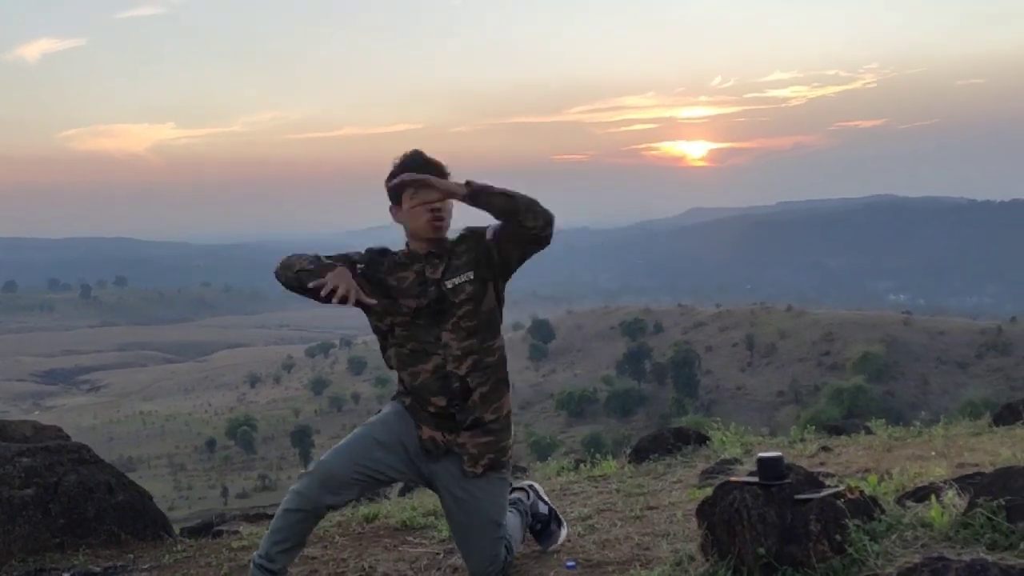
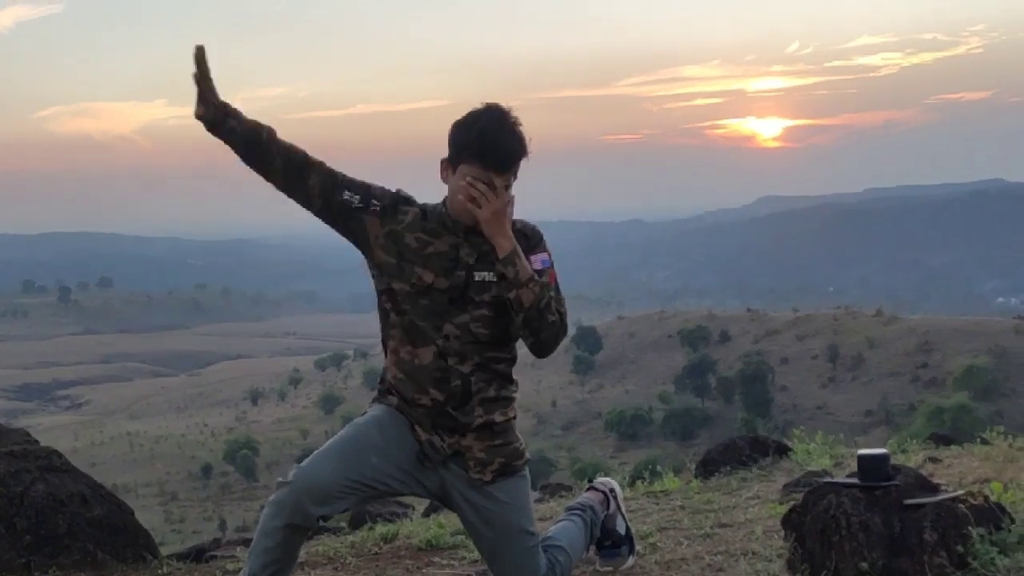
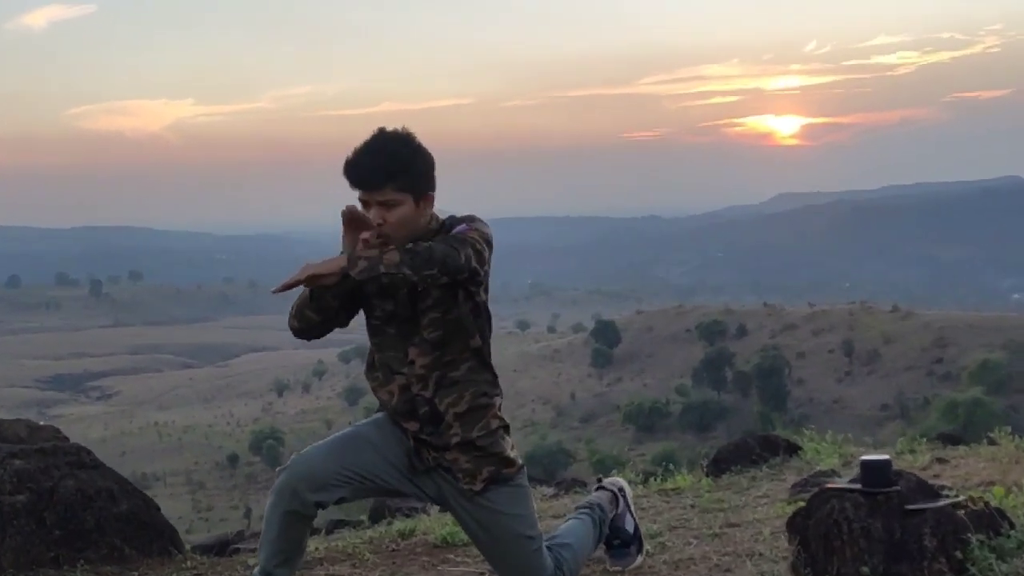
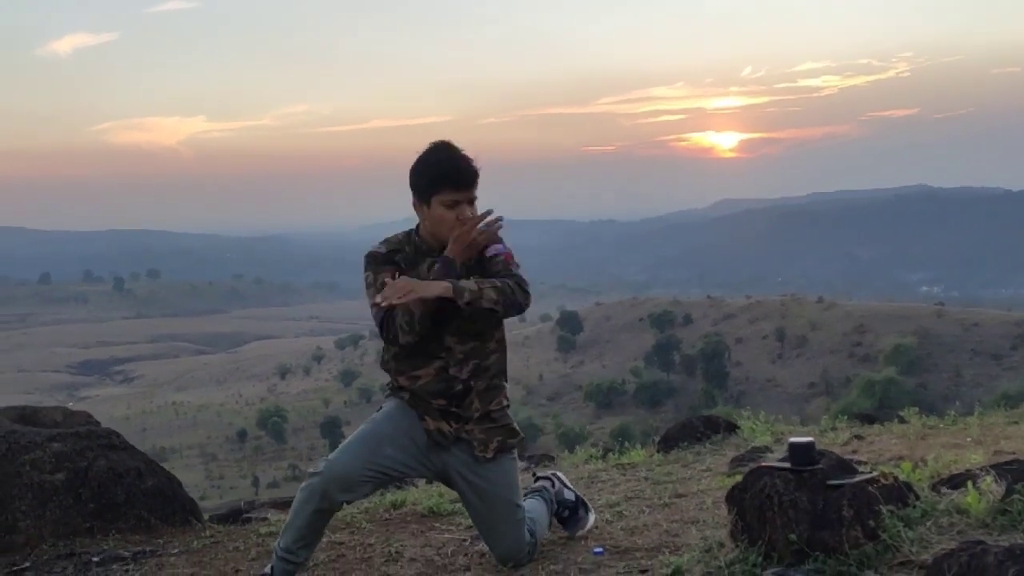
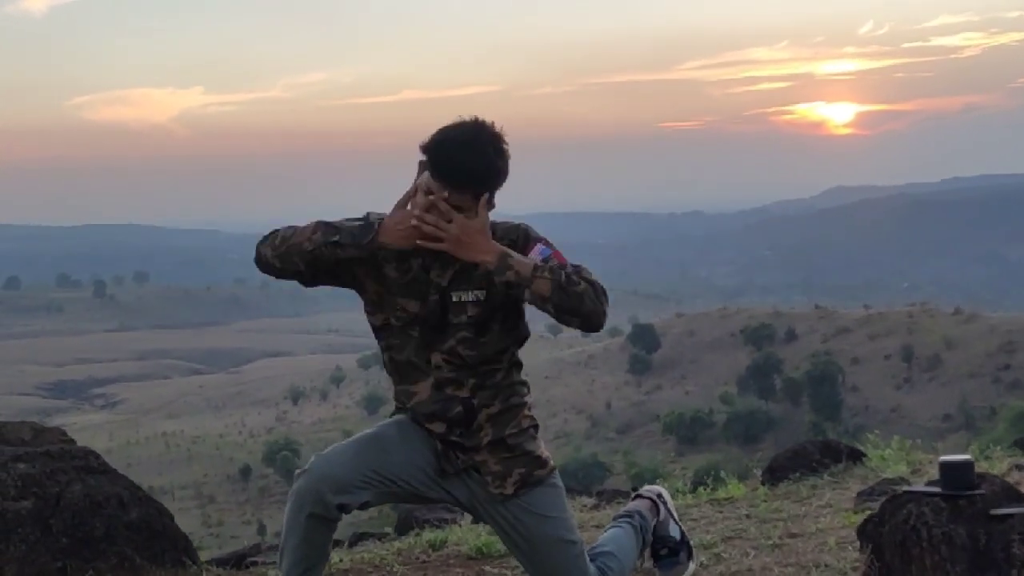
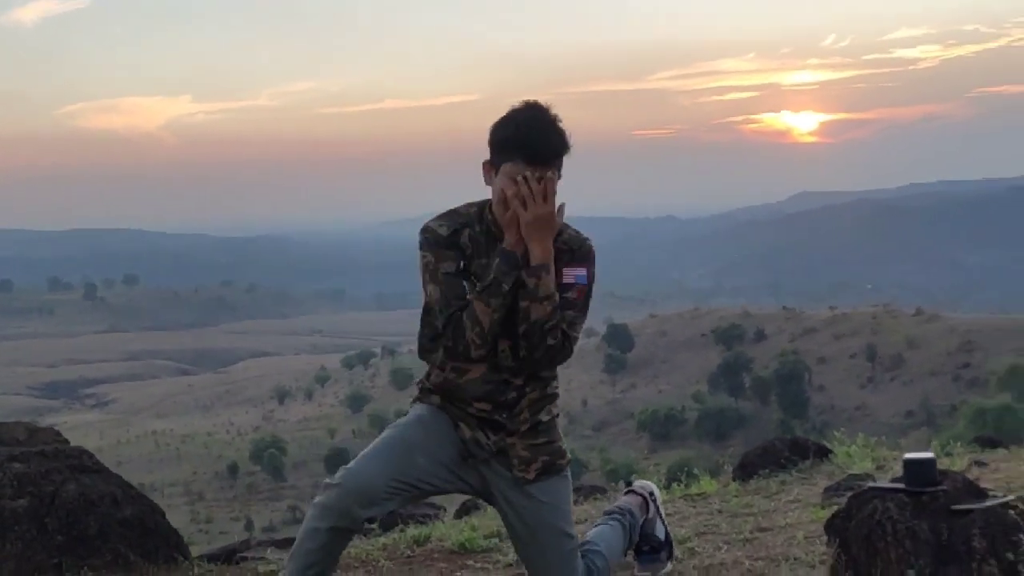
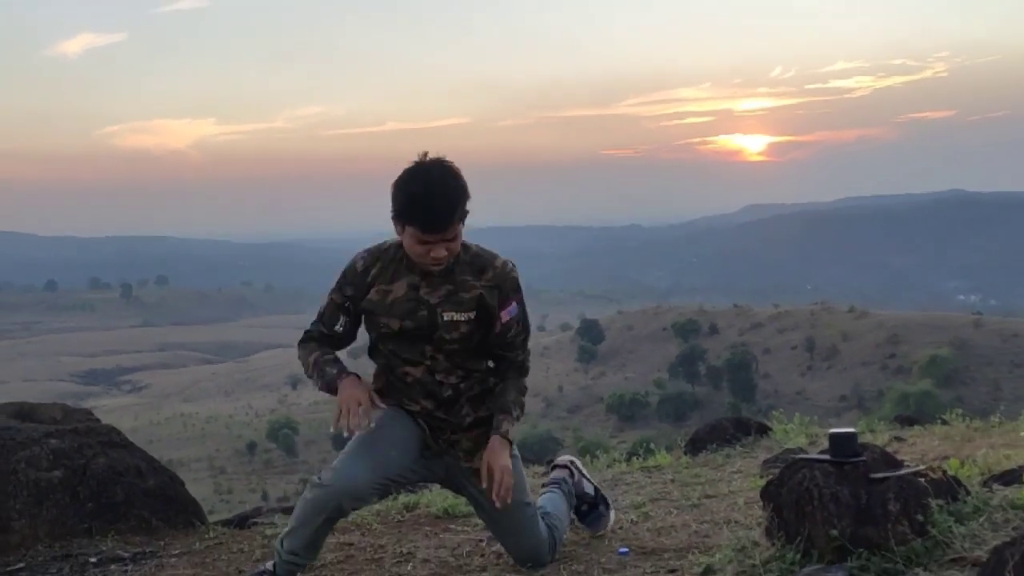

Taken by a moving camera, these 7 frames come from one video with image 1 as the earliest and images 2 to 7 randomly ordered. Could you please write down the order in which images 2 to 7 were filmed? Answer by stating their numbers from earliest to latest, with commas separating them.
4, 3, 5, 6, 2, 7
